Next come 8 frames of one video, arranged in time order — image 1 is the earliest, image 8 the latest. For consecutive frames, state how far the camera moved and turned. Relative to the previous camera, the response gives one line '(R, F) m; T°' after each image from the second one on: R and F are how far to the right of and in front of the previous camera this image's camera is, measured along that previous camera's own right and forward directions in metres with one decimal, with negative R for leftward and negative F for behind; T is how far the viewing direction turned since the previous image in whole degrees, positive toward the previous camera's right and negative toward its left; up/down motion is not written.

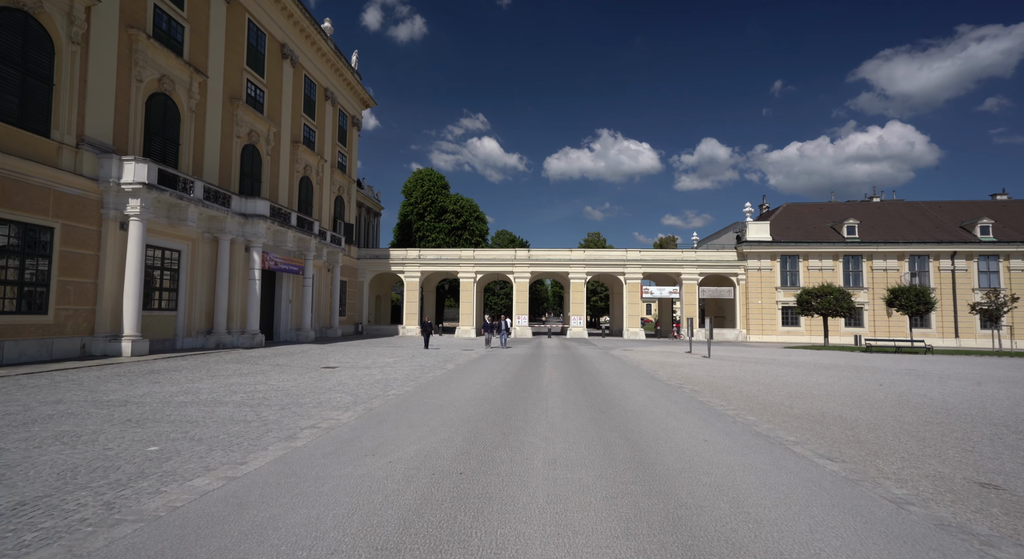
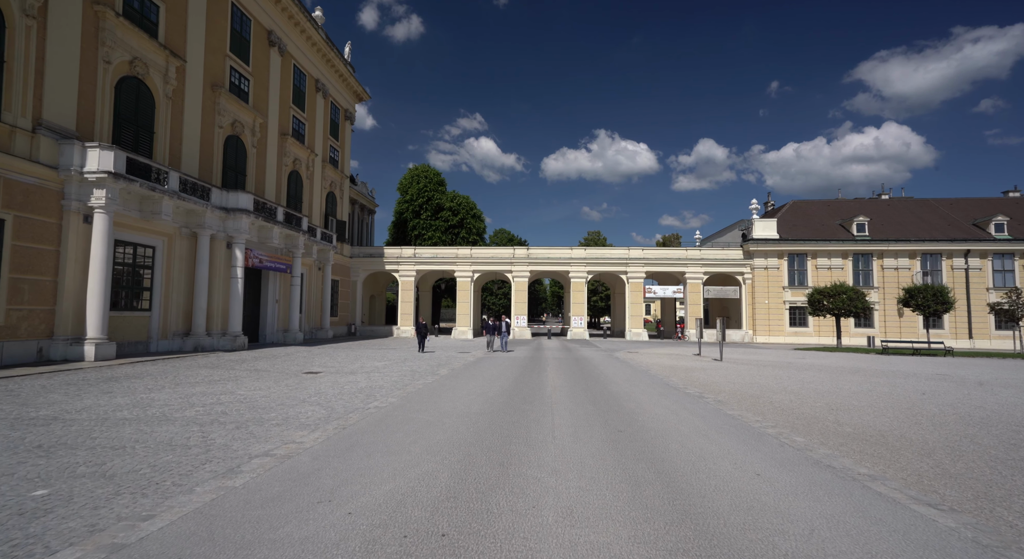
(0.0, +1.3) m; 0°
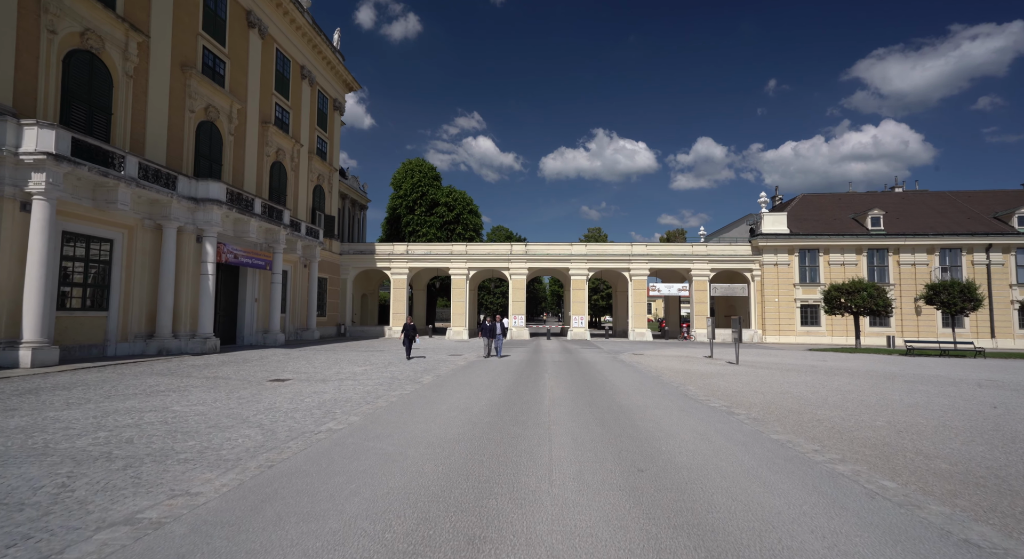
(+0.2, +1.8) m; 0°
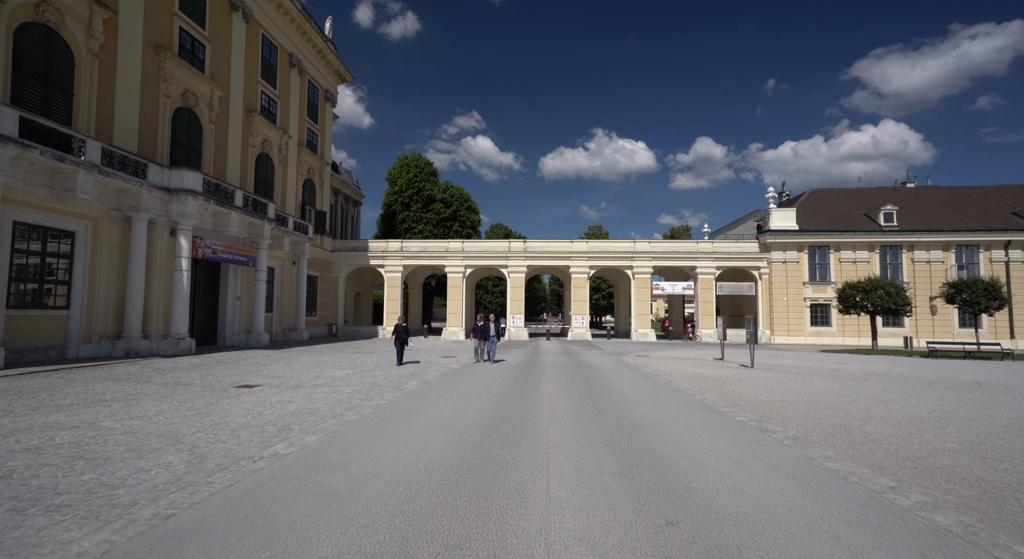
(+0.1, +1.4) m; 0°
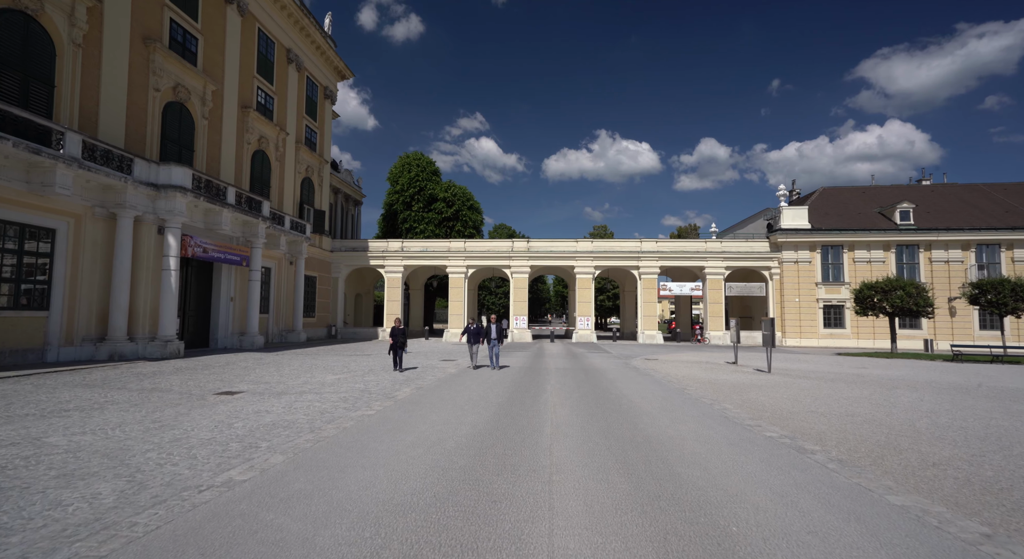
(+0.1, +0.9) m; 0°
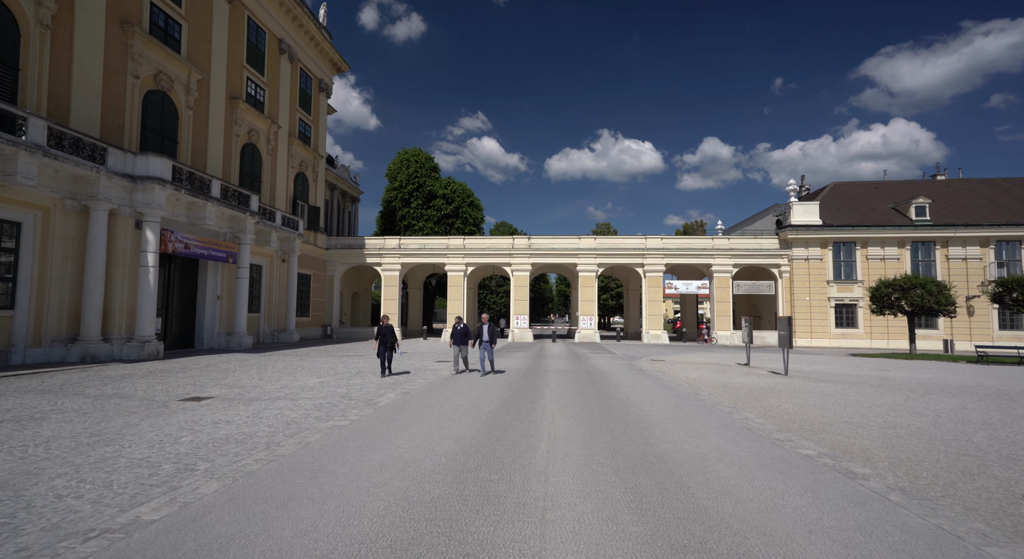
(+0.2, +1.0) m; 0°
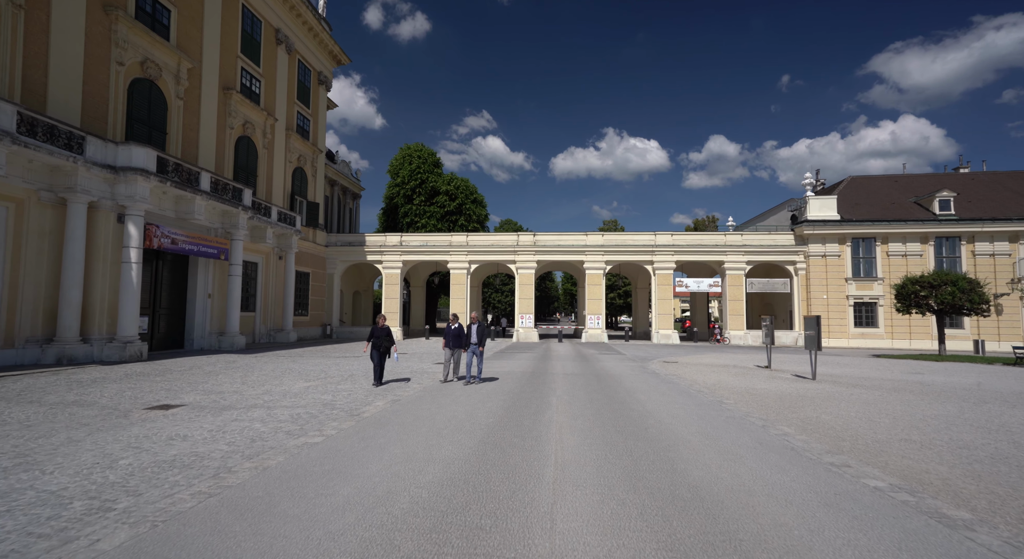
(+0.1, +1.1) m; -1°
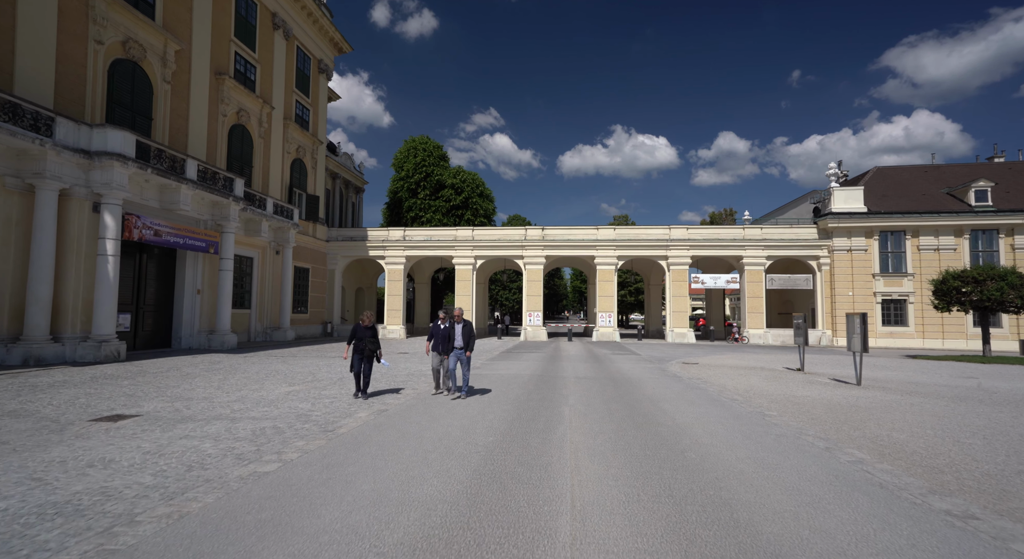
(0.0, +1.4) m; -1°
